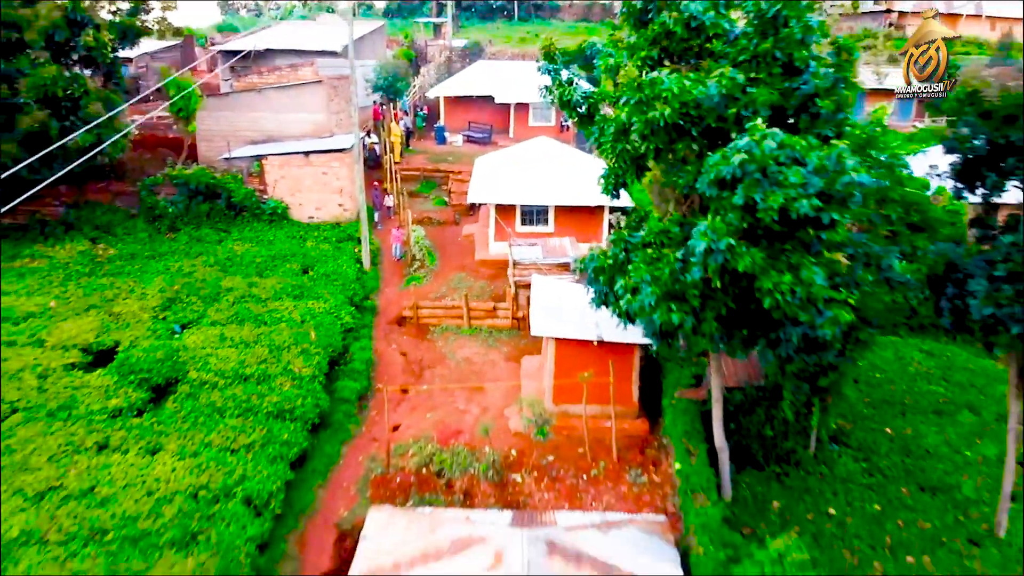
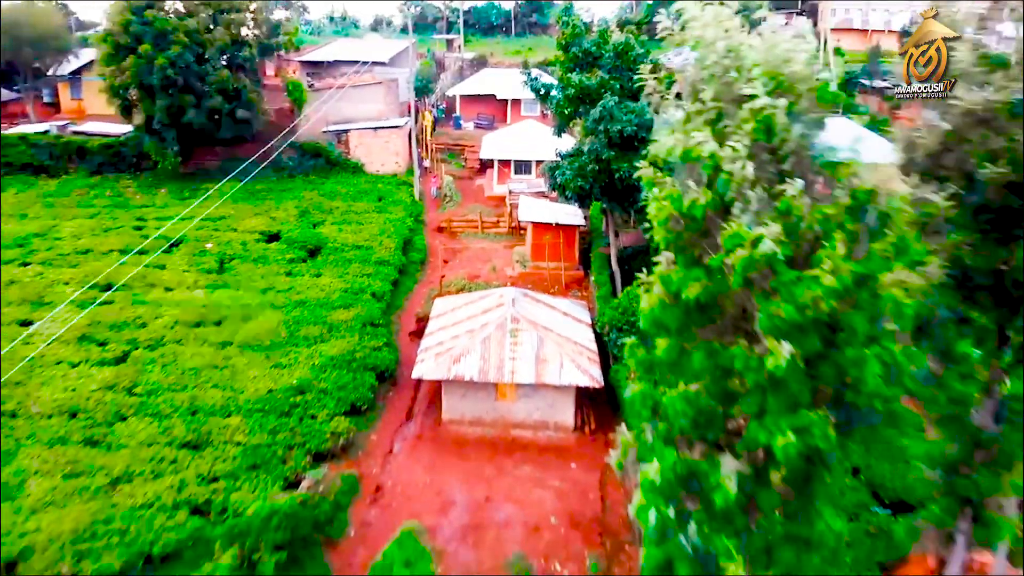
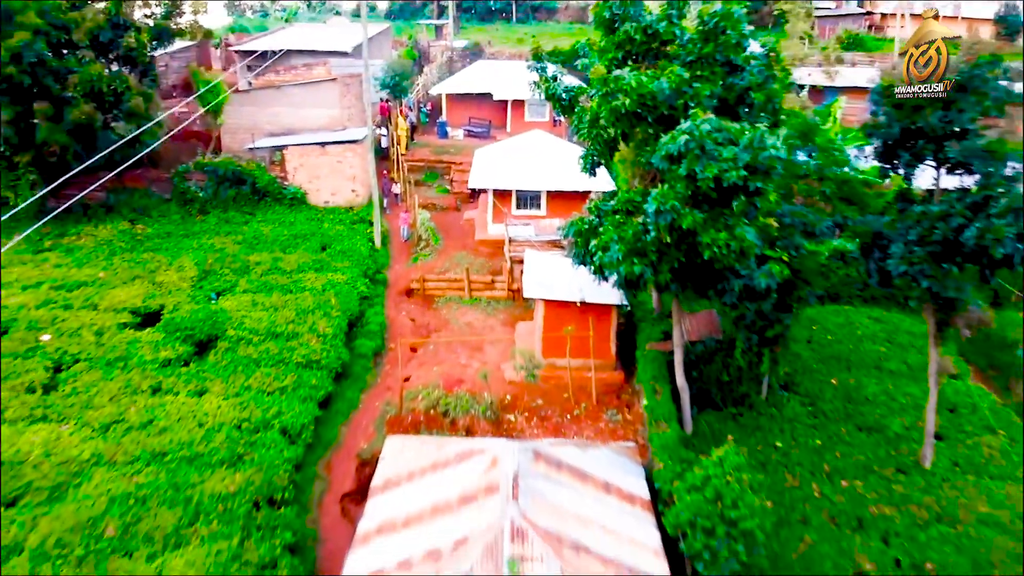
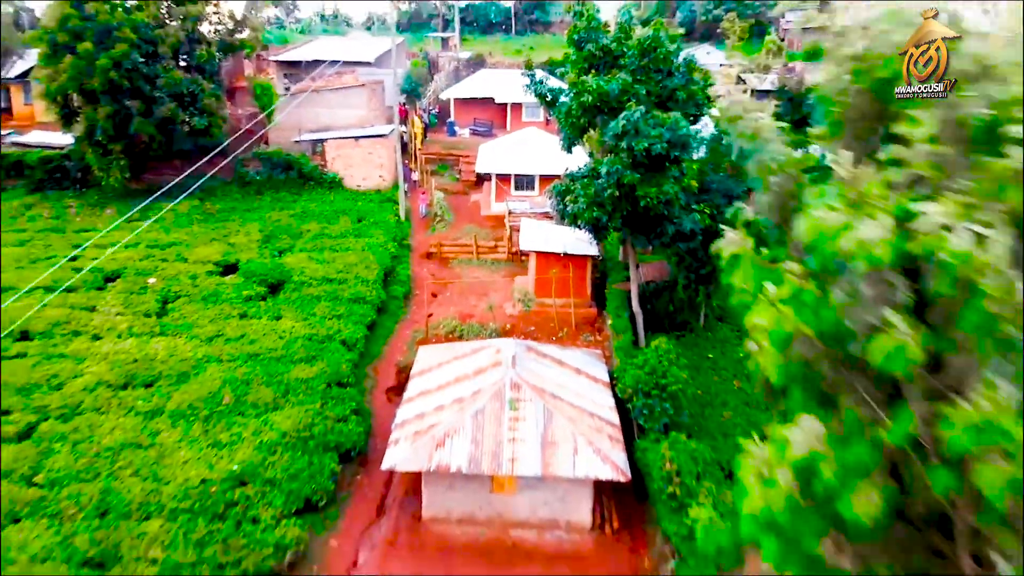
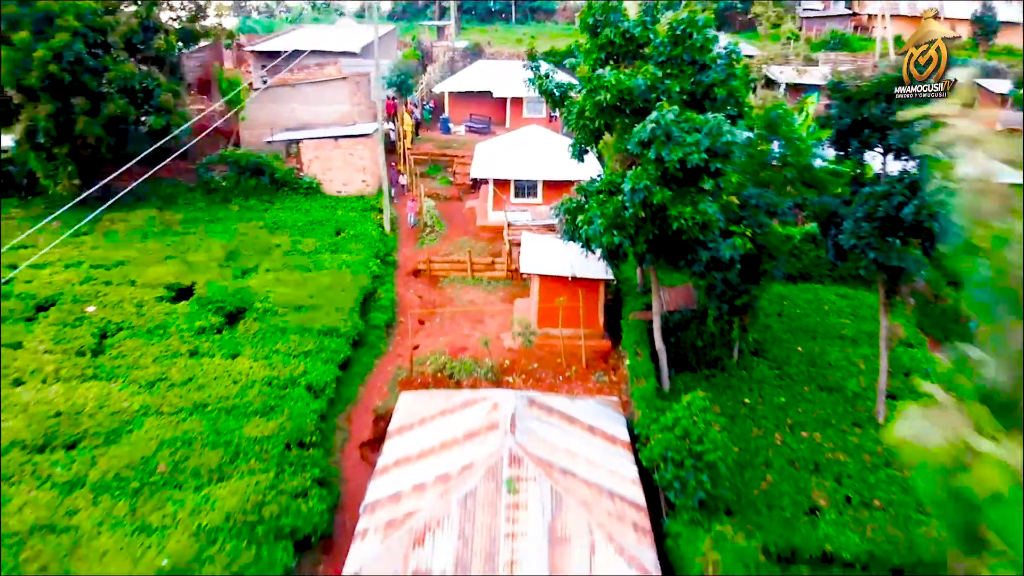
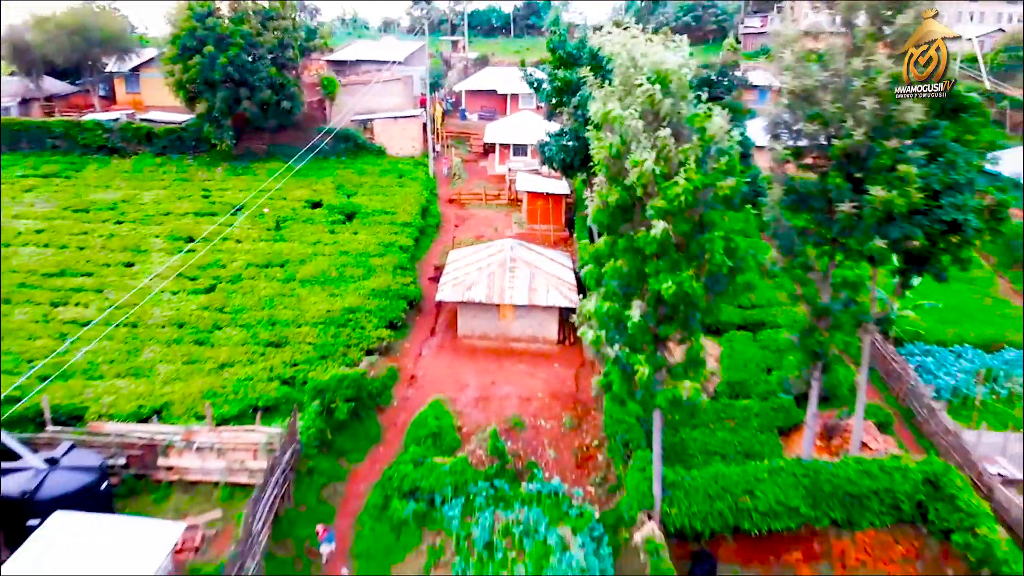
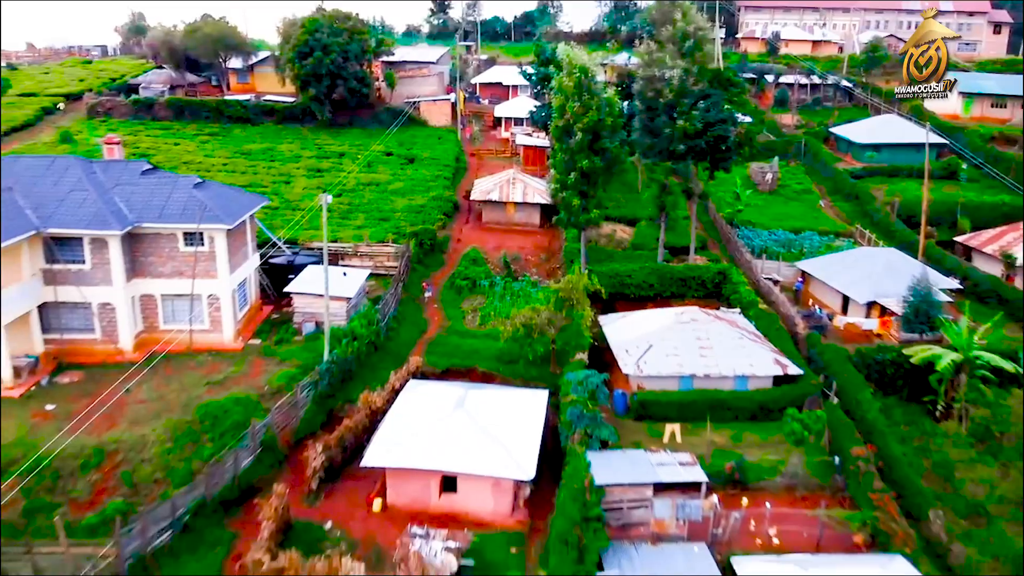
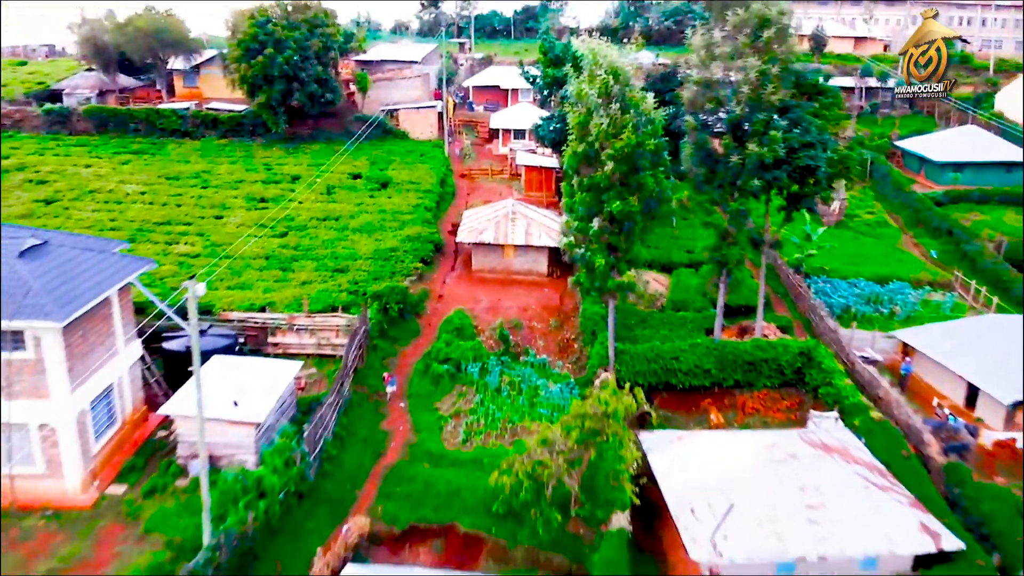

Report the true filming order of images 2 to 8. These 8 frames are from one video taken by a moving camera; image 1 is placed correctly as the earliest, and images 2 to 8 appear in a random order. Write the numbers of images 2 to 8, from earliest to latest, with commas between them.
3, 5, 4, 2, 6, 8, 7
